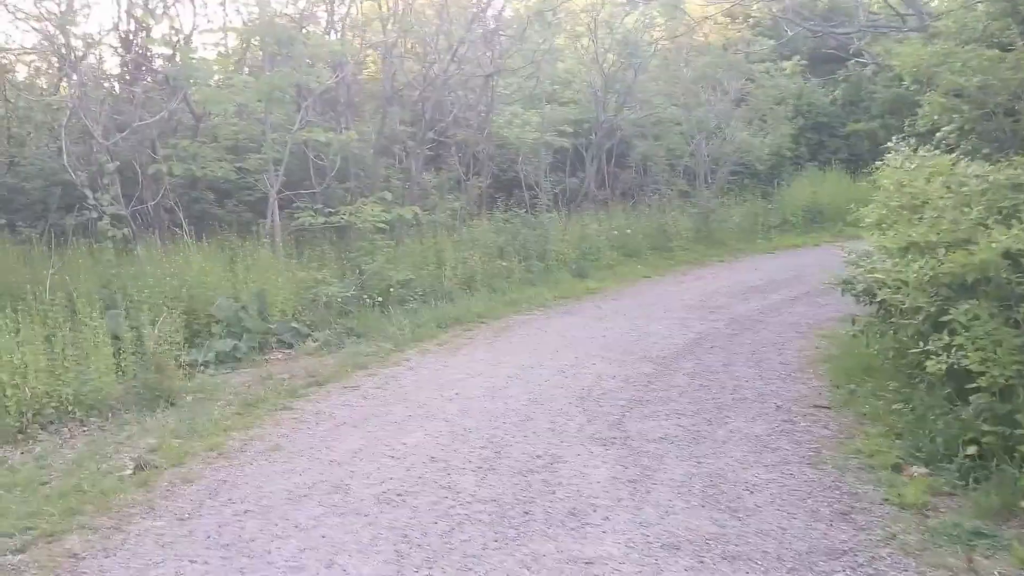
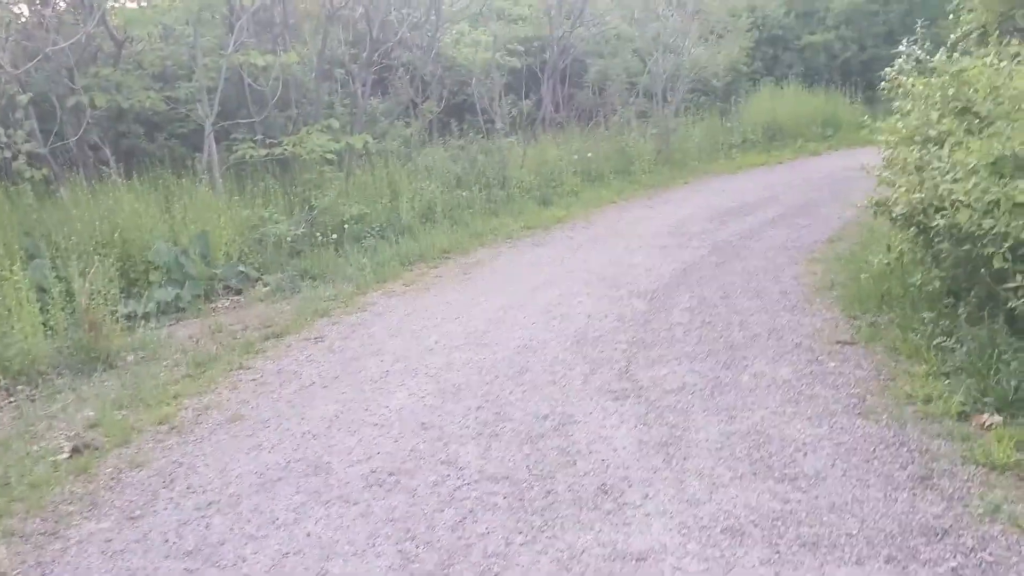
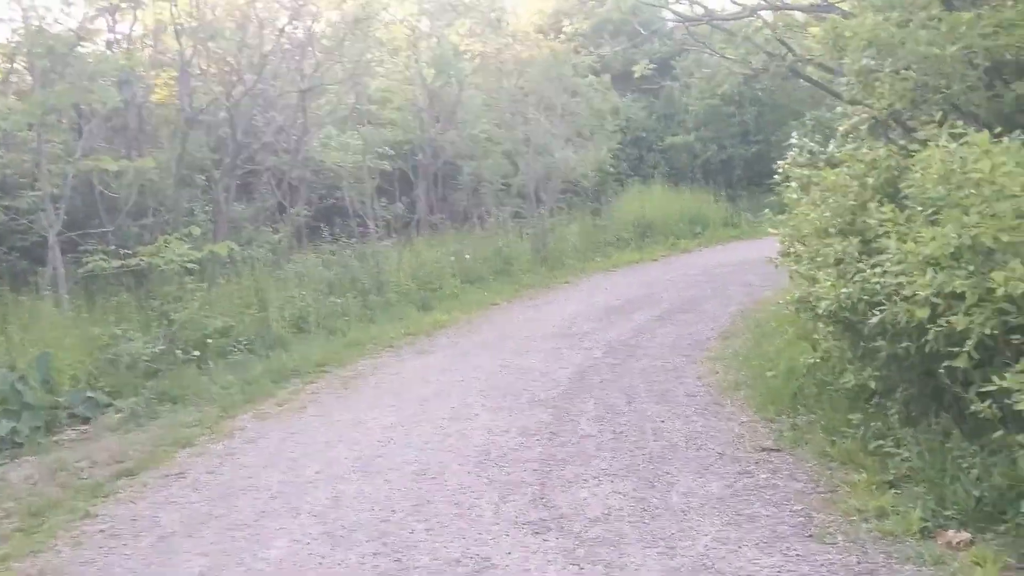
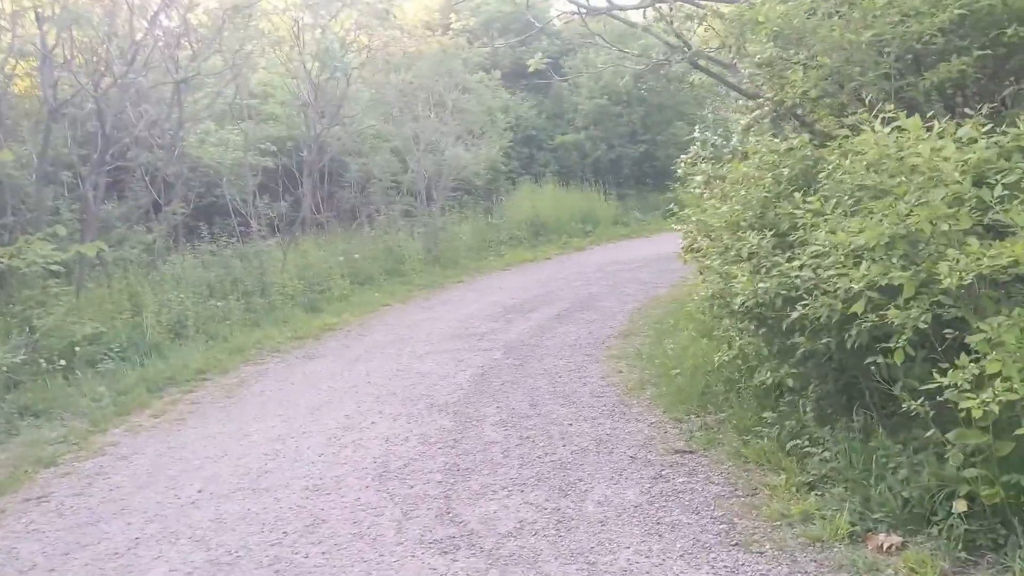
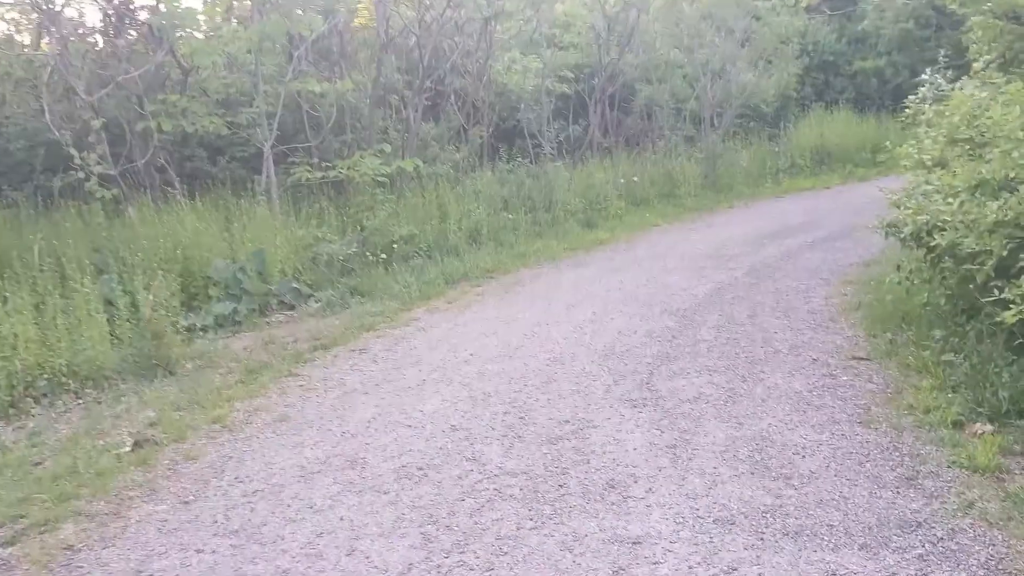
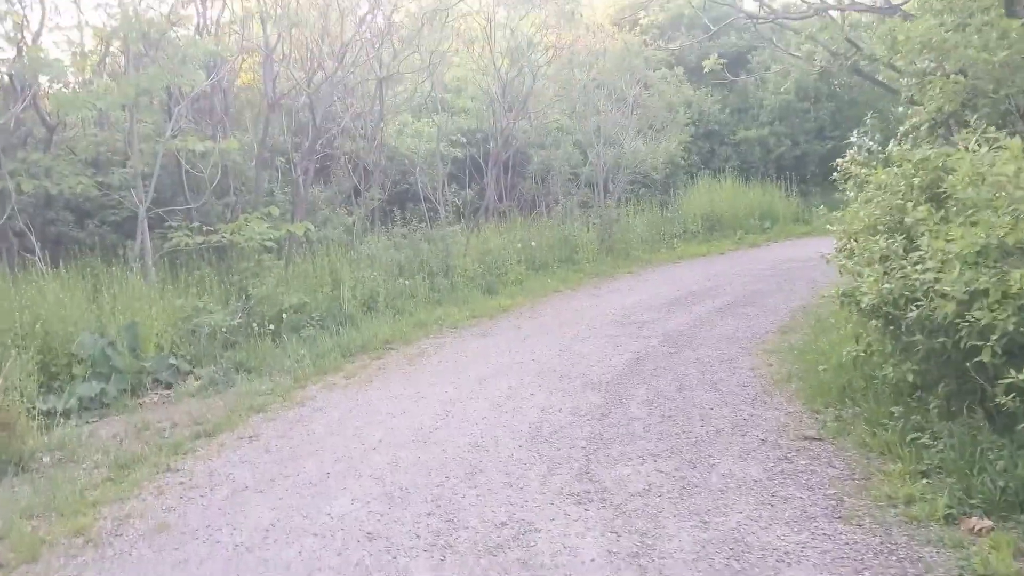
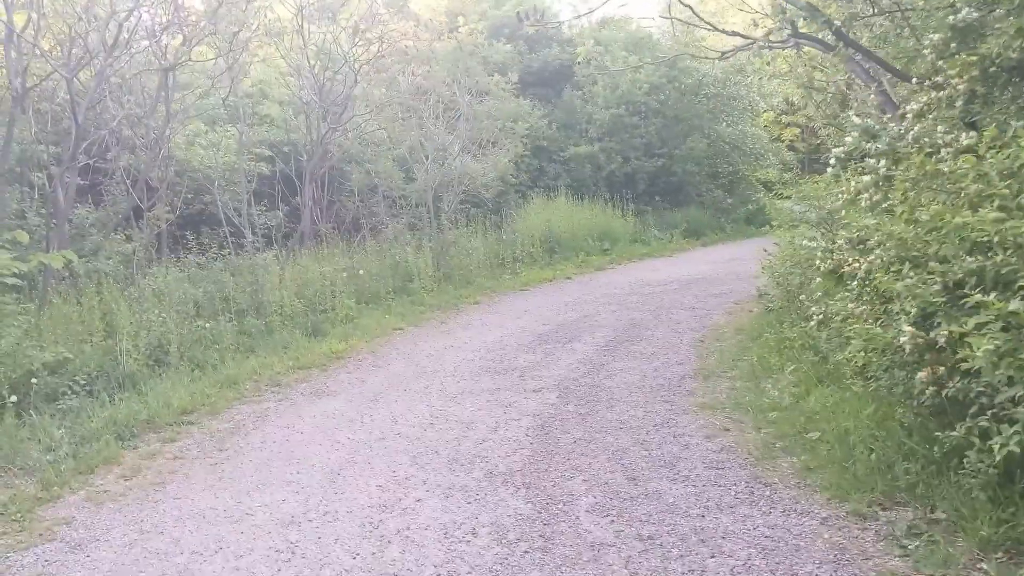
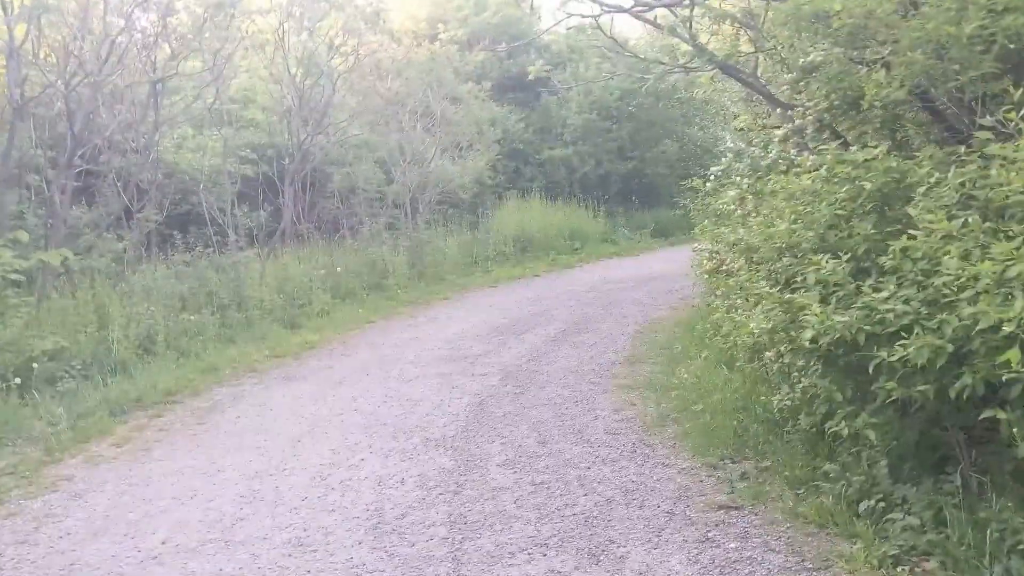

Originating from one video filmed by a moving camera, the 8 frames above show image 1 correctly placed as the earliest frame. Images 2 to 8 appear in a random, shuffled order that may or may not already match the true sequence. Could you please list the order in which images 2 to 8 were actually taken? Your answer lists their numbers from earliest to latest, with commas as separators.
5, 2, 6, 3, 4, 8, 7
